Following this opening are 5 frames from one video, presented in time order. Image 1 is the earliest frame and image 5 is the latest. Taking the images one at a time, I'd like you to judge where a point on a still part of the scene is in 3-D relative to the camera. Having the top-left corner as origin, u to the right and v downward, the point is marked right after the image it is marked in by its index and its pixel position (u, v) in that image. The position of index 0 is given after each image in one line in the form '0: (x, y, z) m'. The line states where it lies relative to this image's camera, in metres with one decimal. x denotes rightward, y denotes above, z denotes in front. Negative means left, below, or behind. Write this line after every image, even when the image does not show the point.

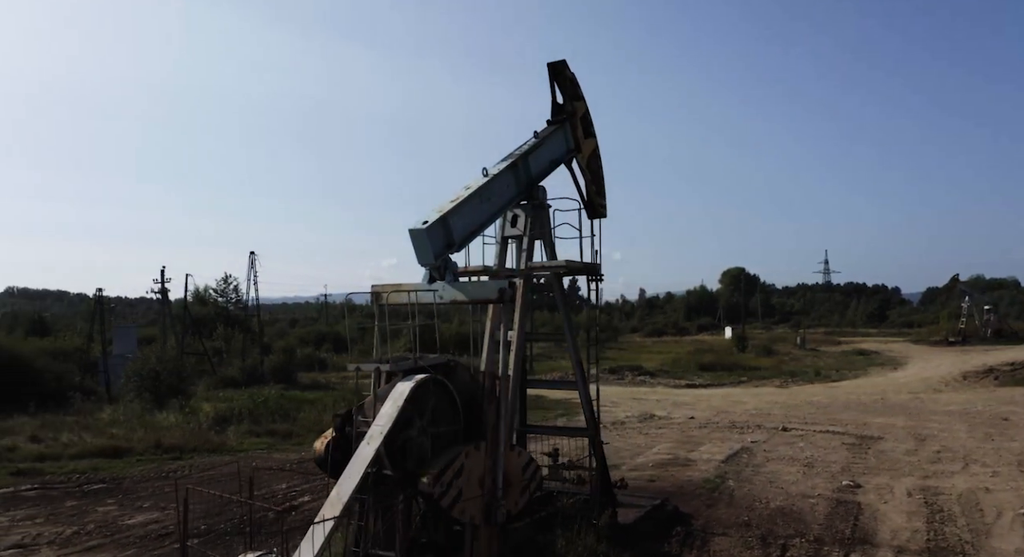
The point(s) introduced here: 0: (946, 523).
0: (+4.5, -2.5, +7.6) m
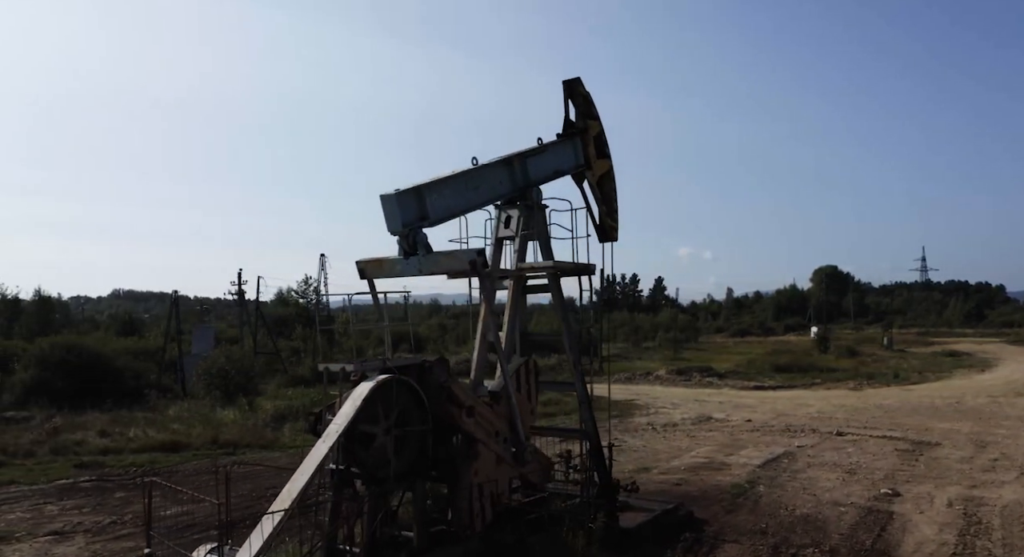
0: (+4.5, -2.5, +7.1) m
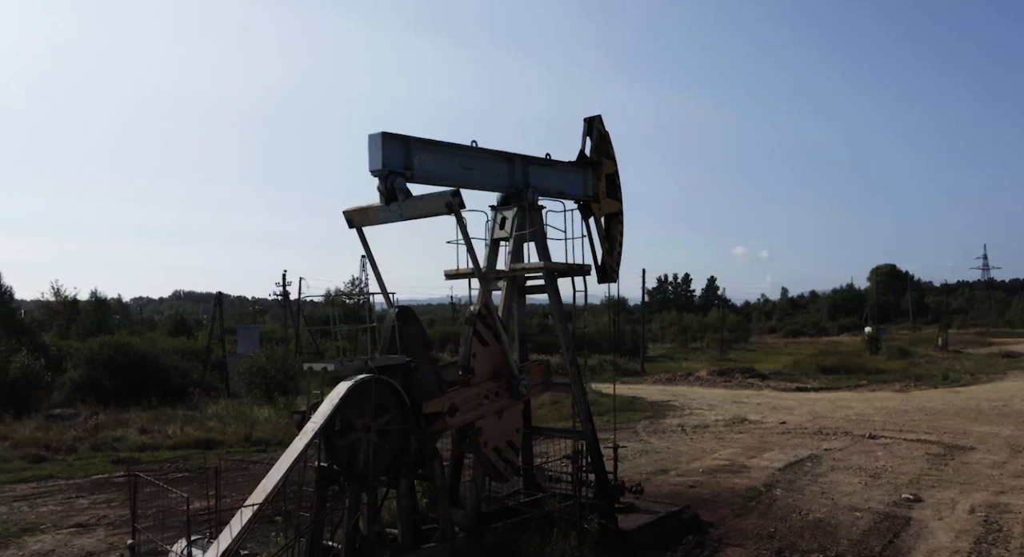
0: (+4.5, -2.5, +6.9) m
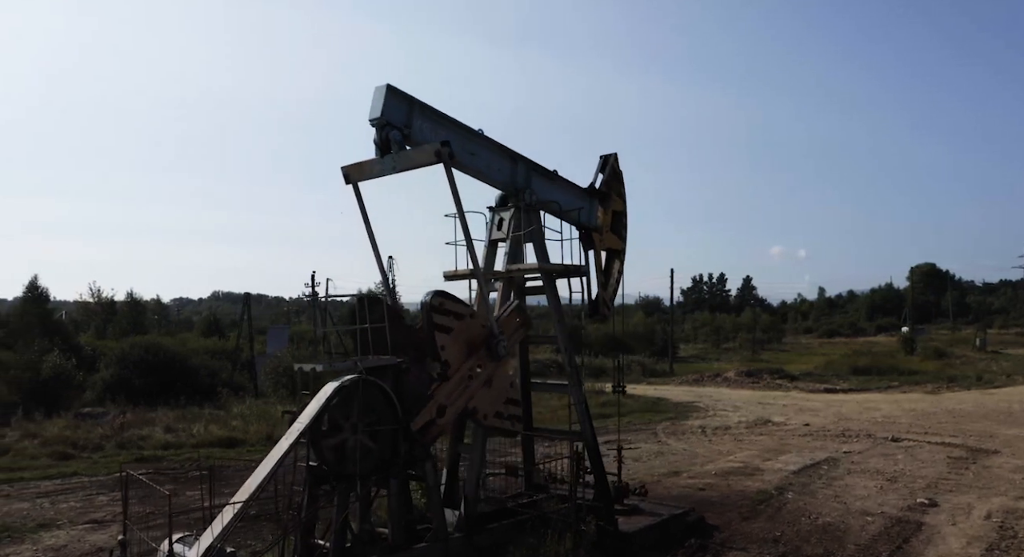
0: (+4.5, -2.5, +6.7) m
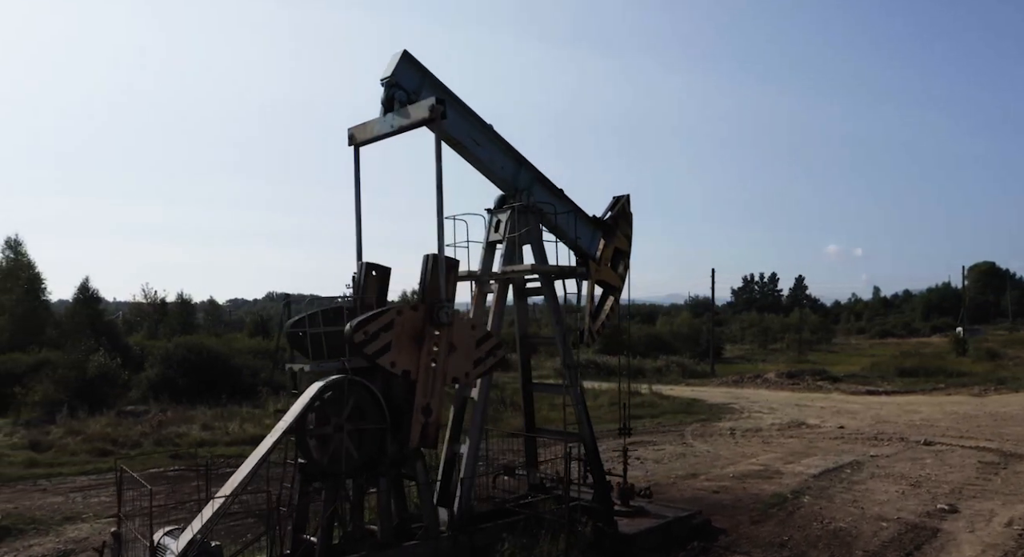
0: (+4.5, -2.5, +6.5) m
